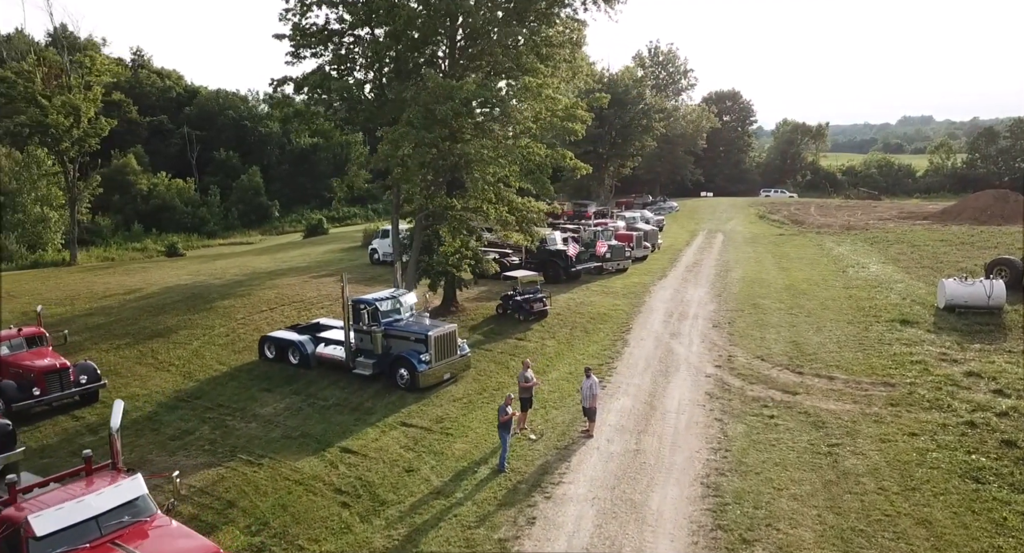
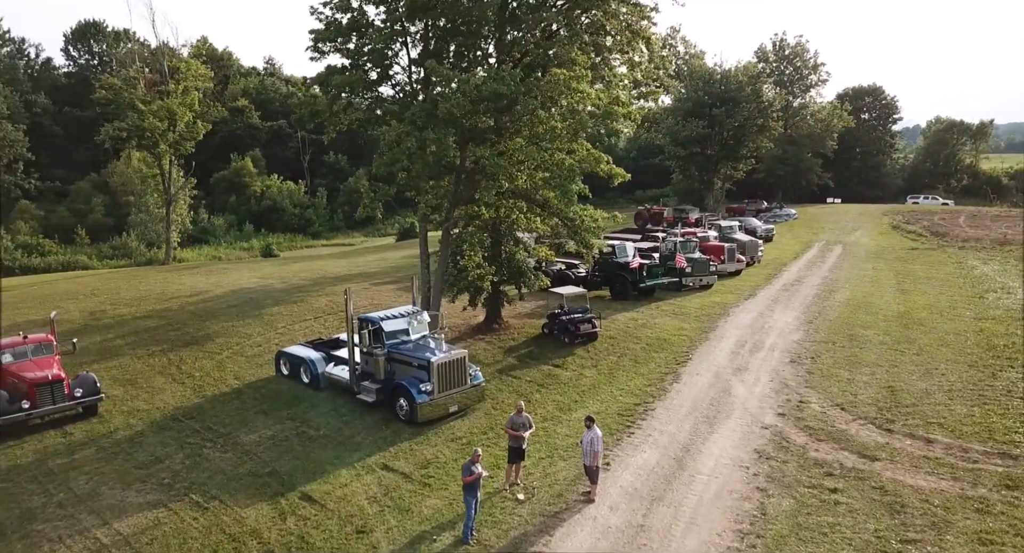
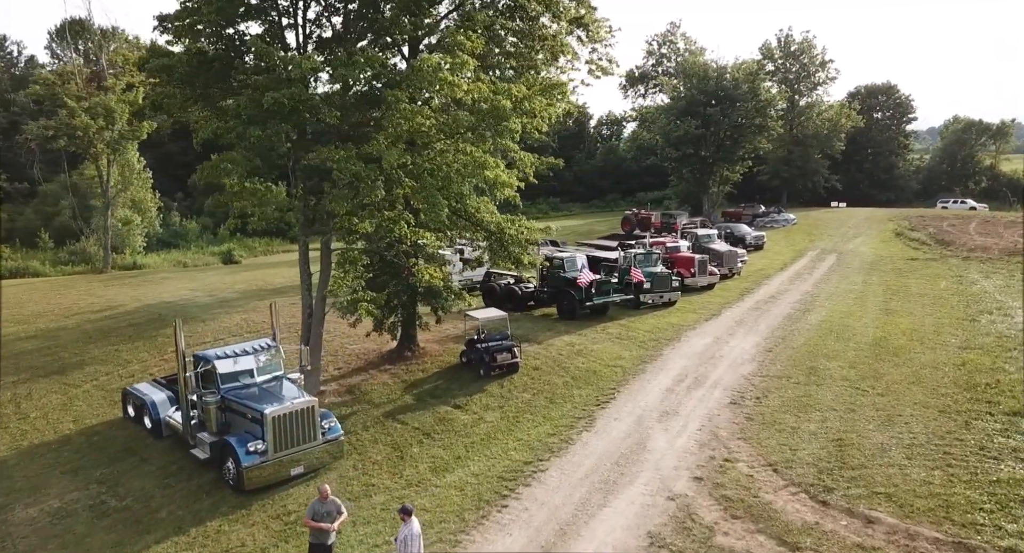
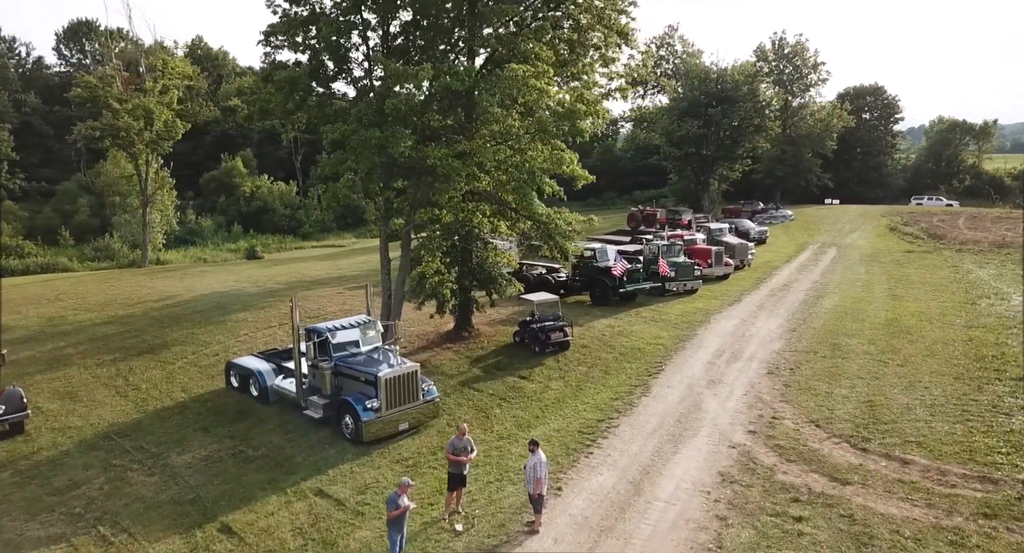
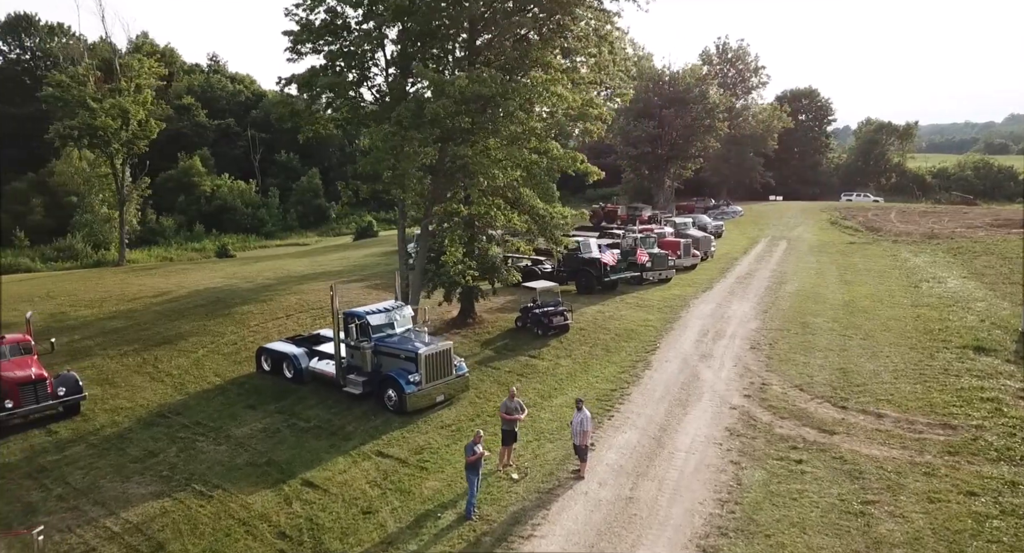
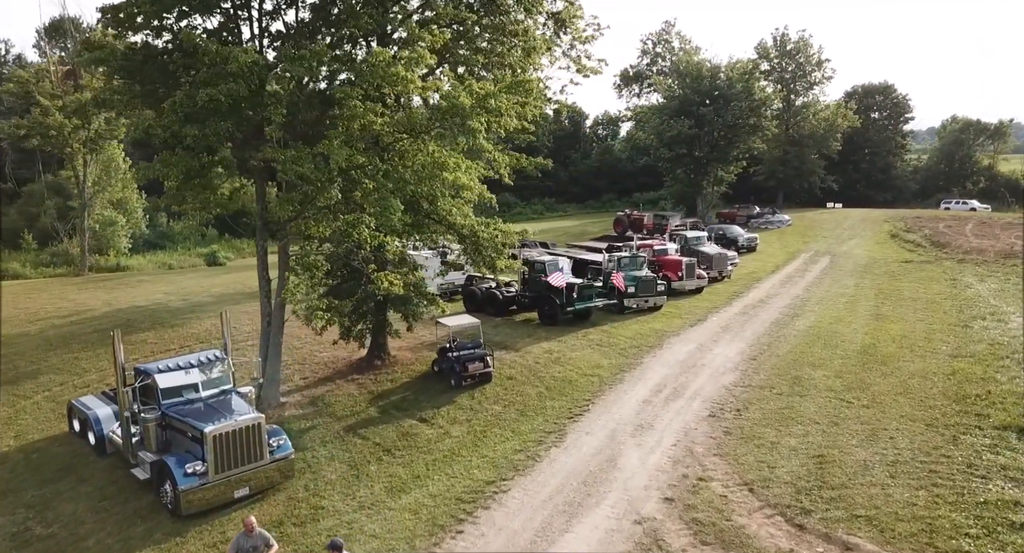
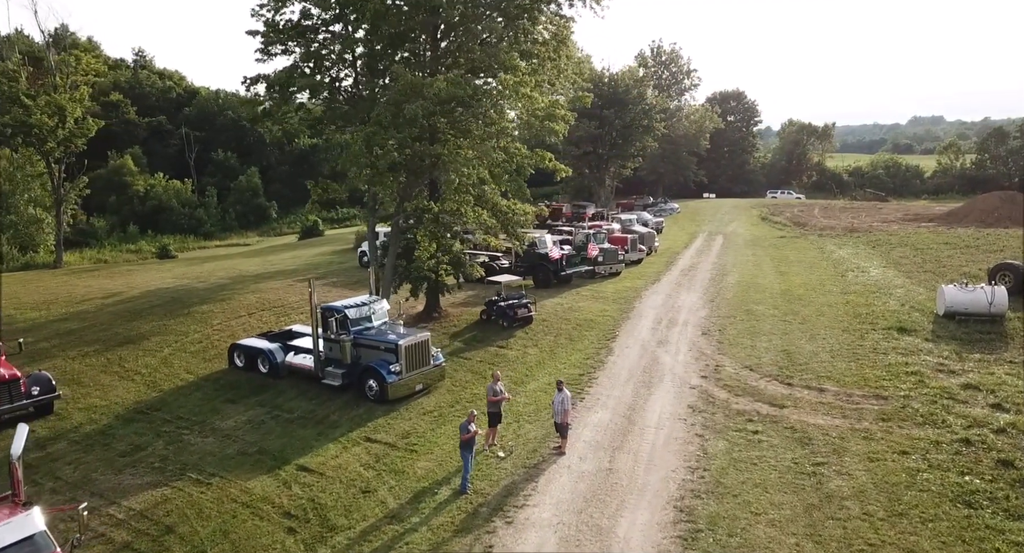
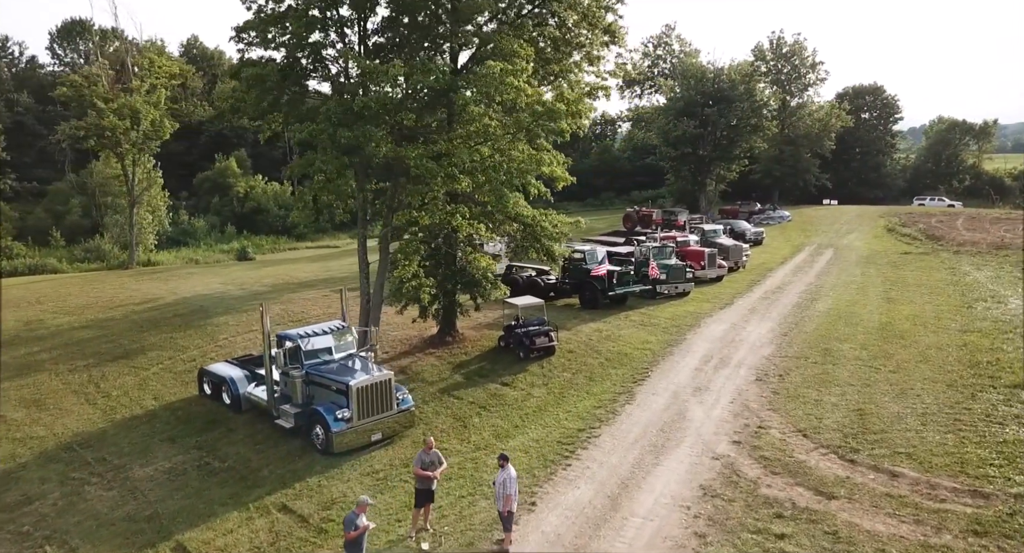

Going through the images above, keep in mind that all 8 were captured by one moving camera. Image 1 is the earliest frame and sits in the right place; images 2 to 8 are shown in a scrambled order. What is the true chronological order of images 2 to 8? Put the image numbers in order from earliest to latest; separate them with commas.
7, 5, 2, 4, 8, 3, 6
